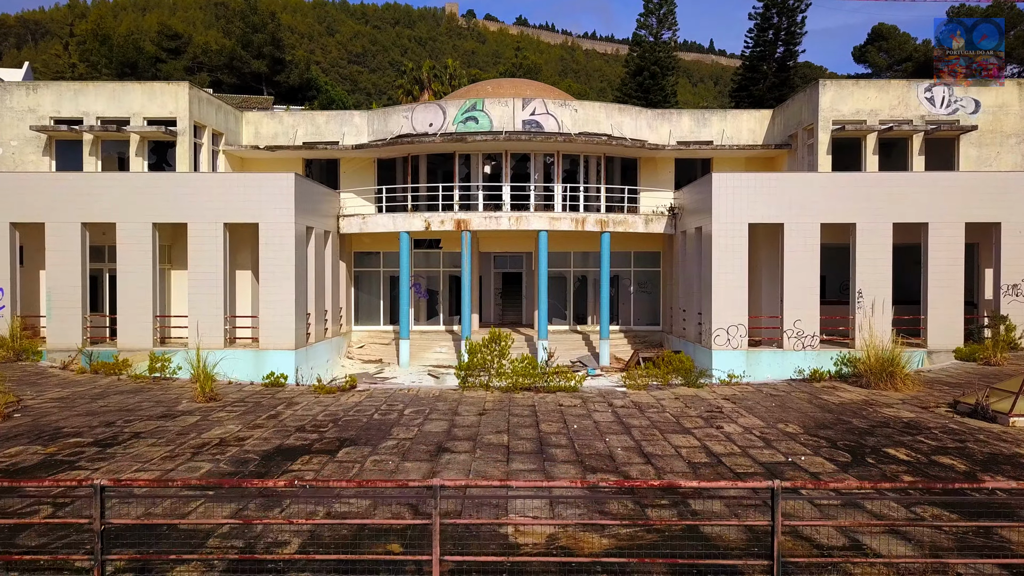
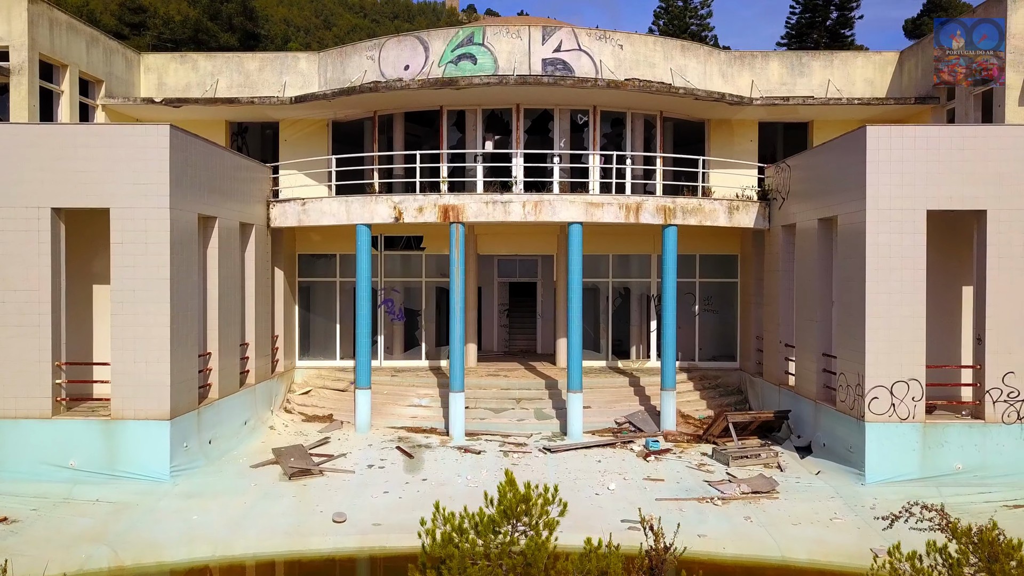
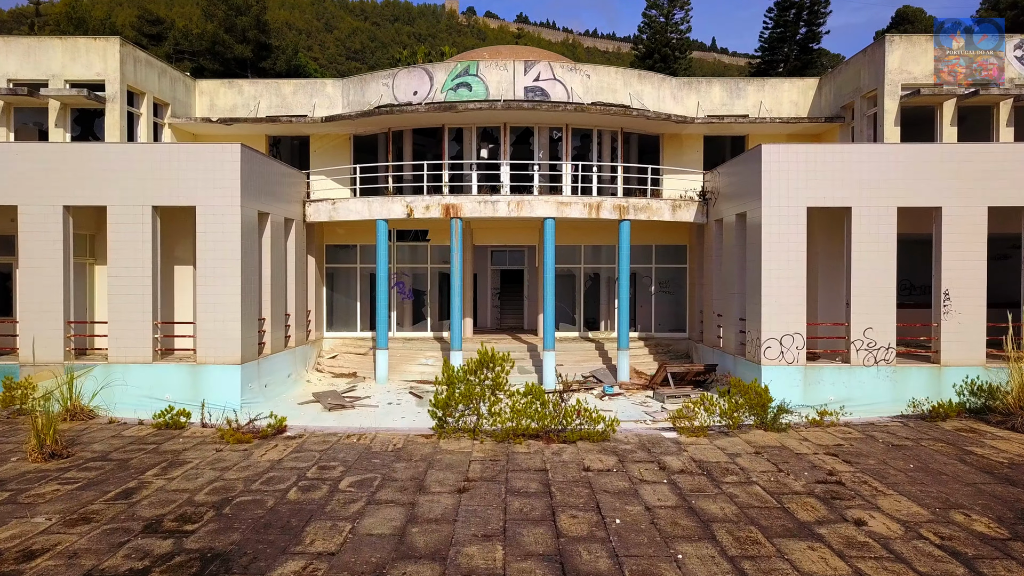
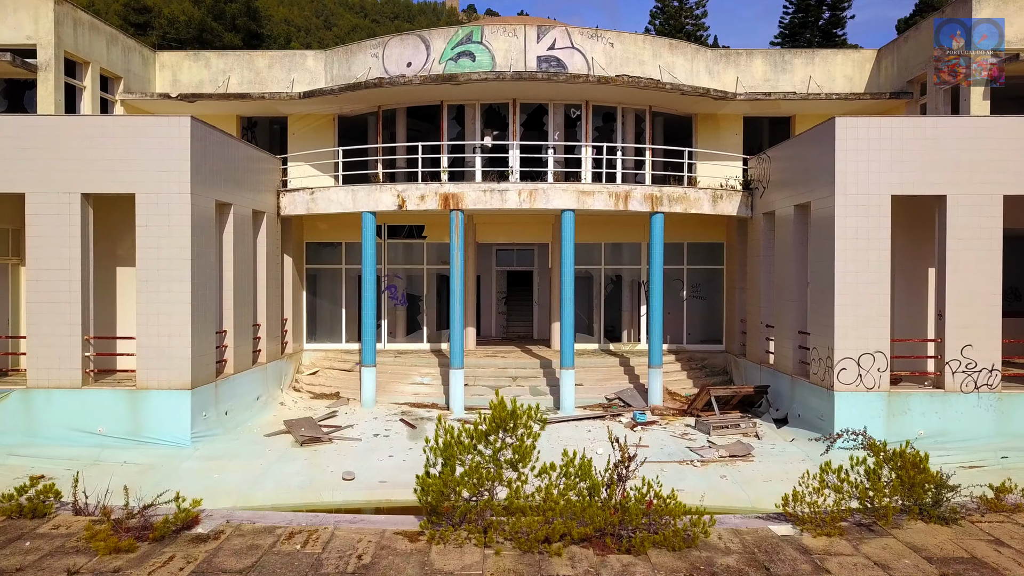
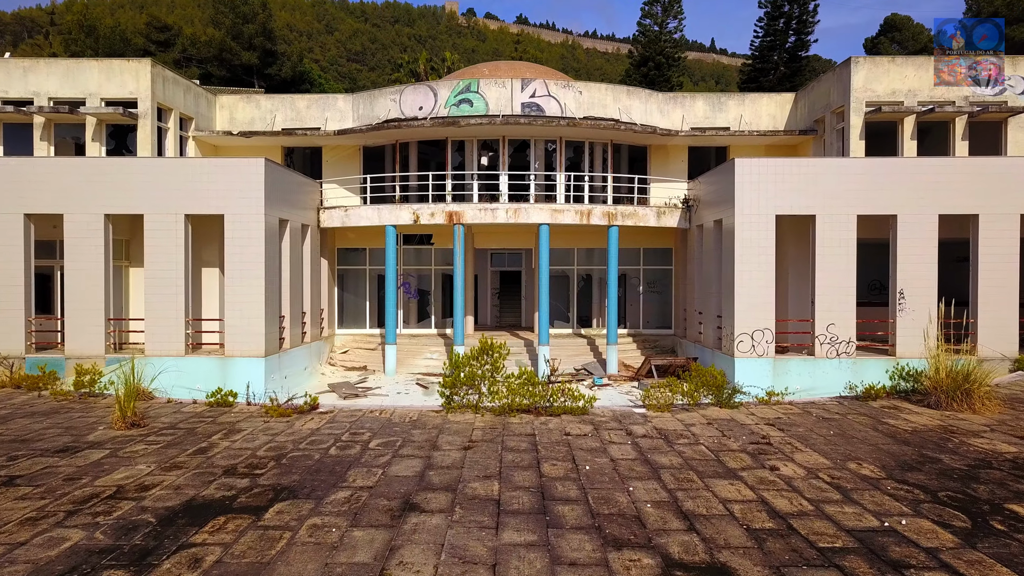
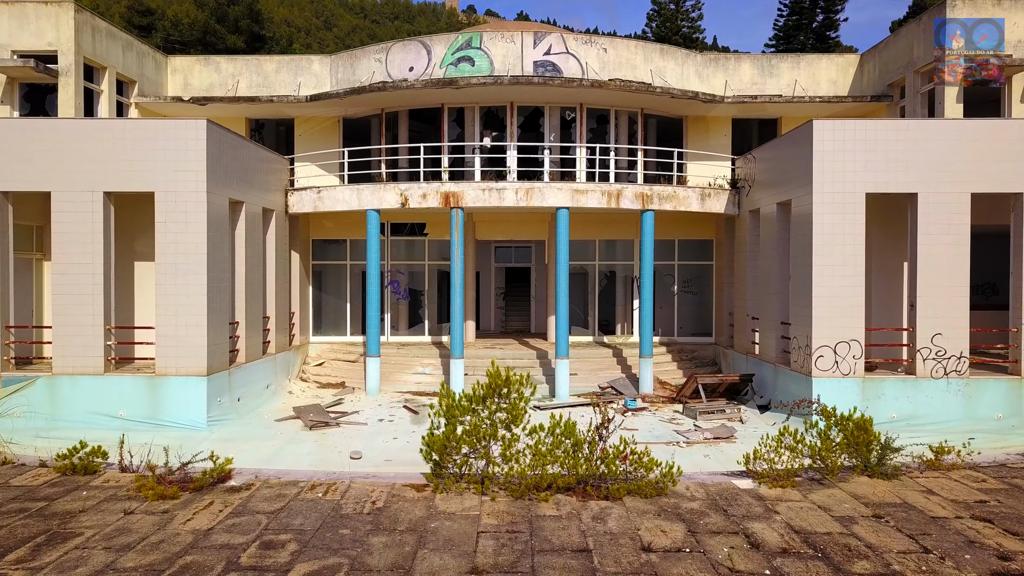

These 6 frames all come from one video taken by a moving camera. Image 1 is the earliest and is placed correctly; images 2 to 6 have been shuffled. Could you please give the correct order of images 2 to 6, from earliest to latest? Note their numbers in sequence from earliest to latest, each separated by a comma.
5, 3, 6, 4, 2
